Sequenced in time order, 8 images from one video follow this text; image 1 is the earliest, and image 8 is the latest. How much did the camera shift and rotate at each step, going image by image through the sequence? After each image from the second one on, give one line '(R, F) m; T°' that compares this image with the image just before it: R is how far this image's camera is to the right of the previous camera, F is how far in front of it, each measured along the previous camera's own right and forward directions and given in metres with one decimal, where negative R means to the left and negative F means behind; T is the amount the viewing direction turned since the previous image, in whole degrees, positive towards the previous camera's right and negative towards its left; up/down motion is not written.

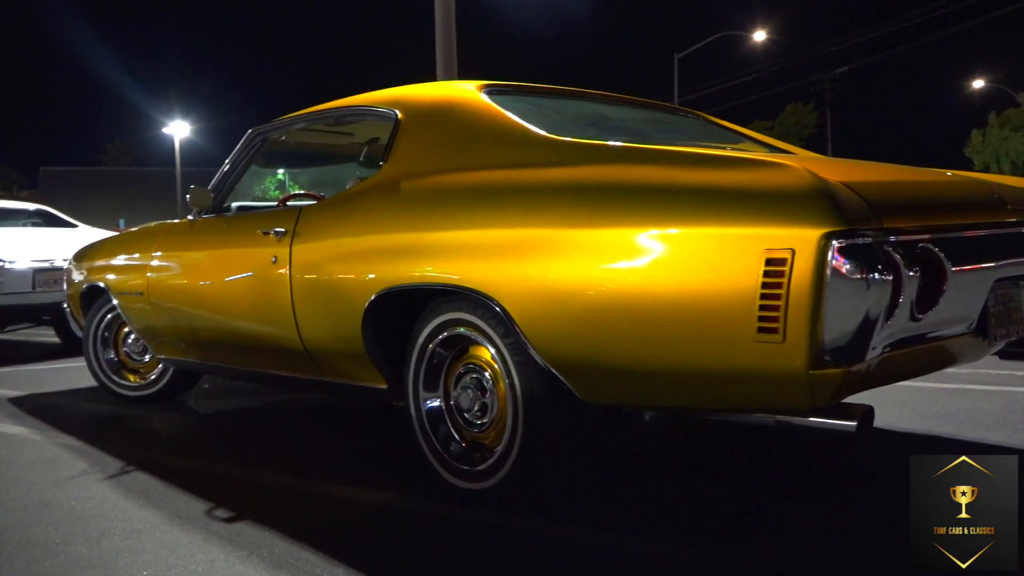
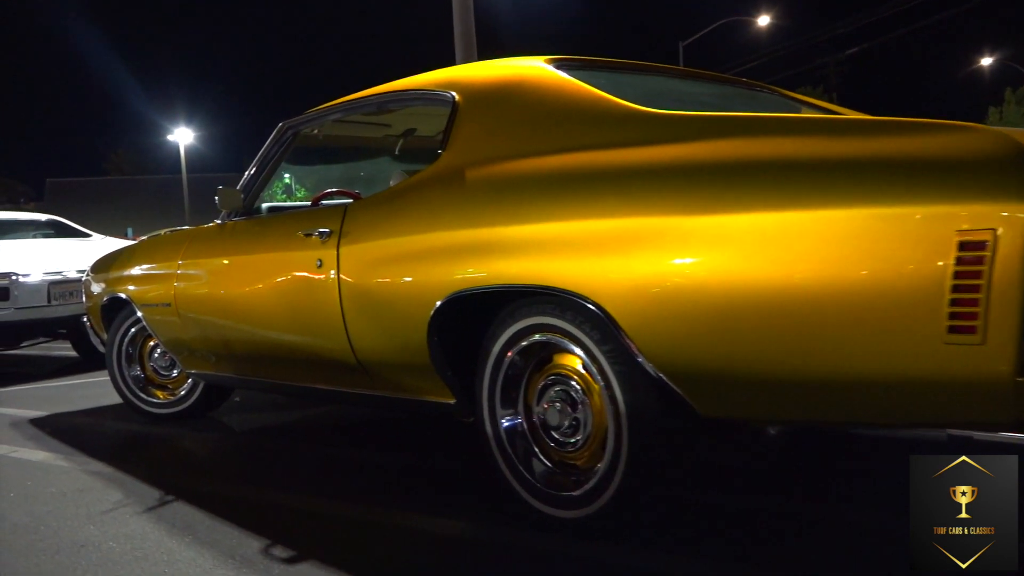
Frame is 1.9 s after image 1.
(-0.3, +0.4) m; 0°
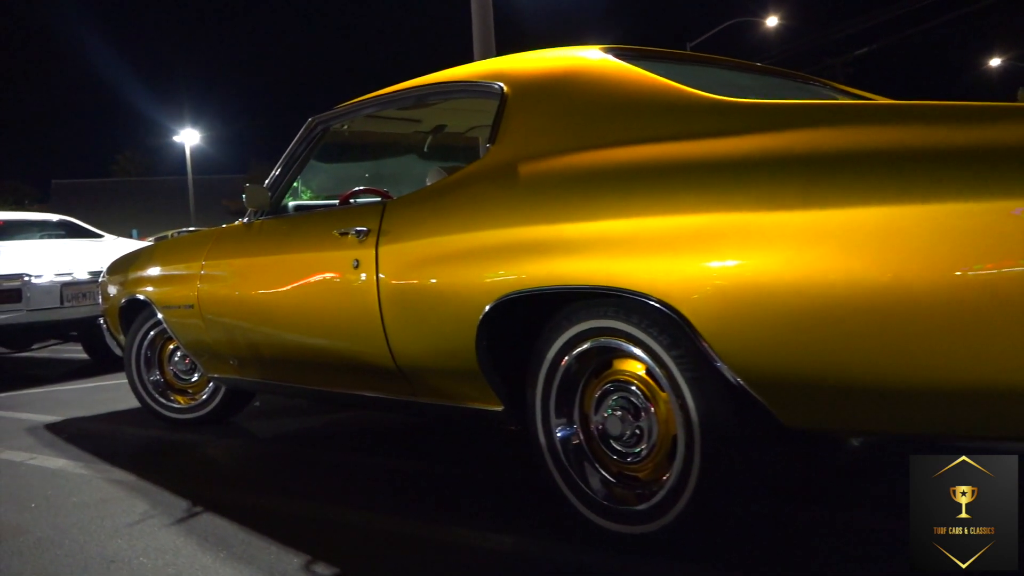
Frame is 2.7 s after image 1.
(-0.2, +0.2) m; 0°
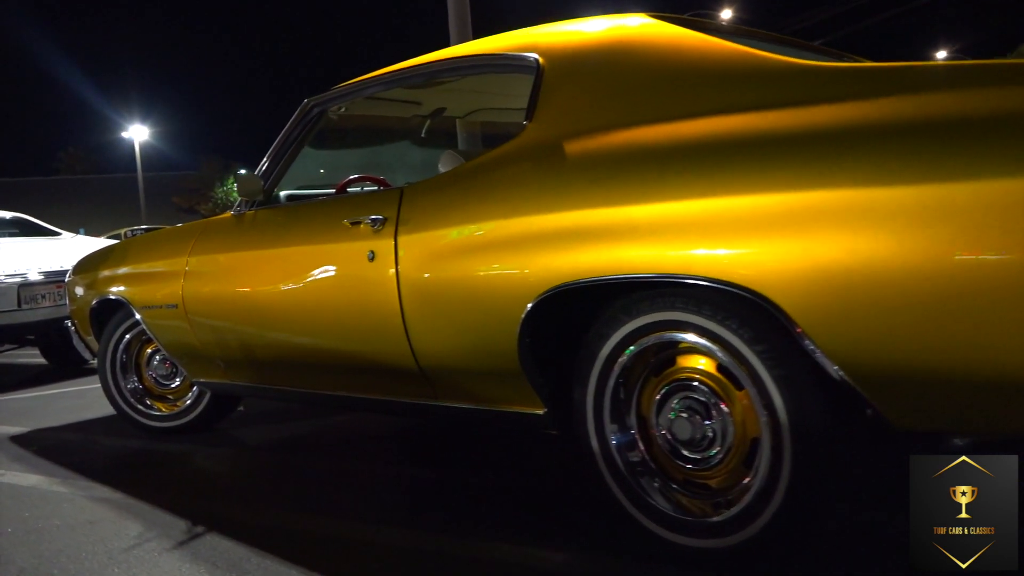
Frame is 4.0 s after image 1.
(-0.3, +0.3) m; +3°
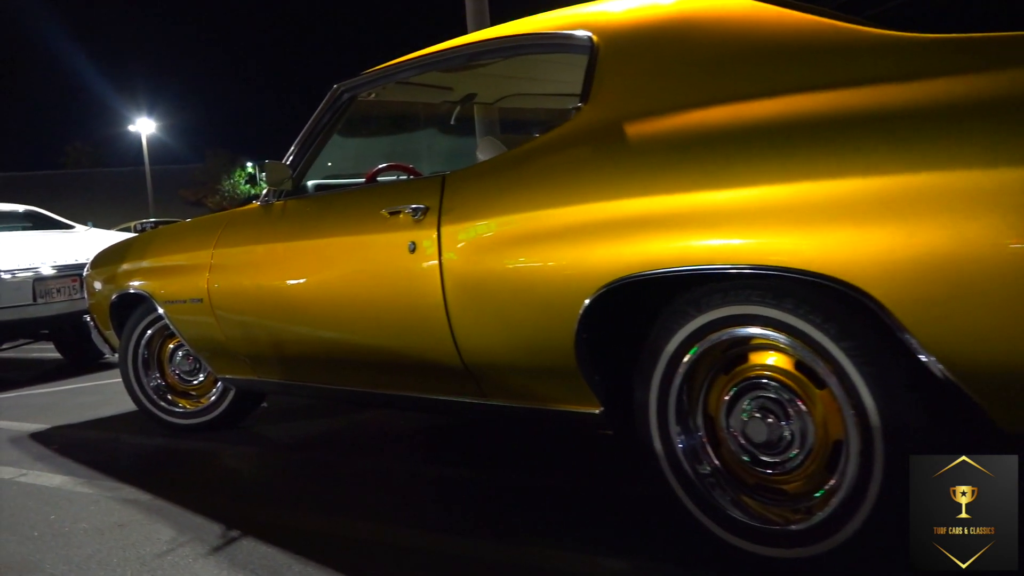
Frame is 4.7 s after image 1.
(-0.1, +0.1) m; 0°
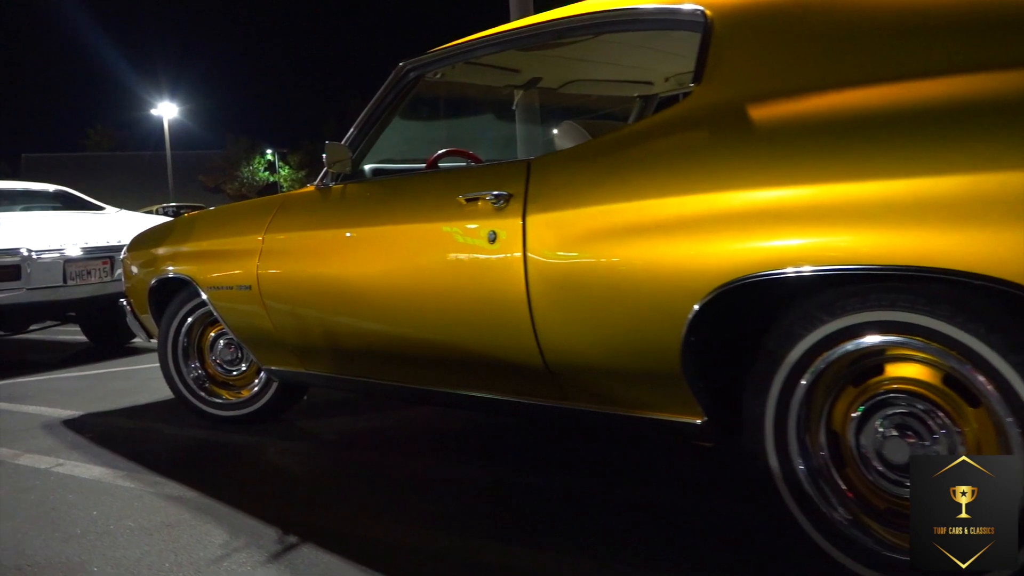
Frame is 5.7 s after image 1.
(-0.2, +0.2) m; -1°
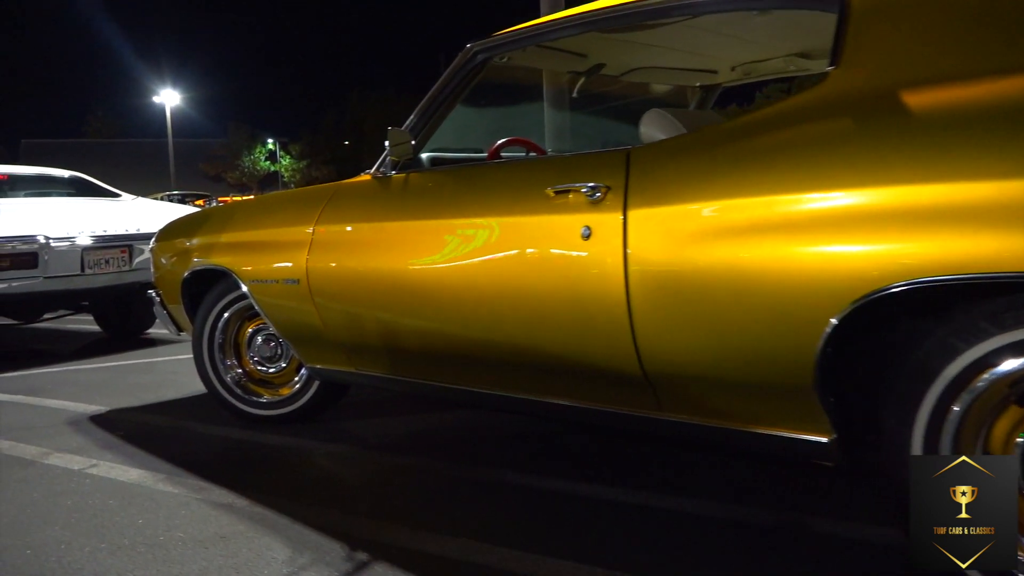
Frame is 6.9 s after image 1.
(-0.3, +0.2) m; 0°
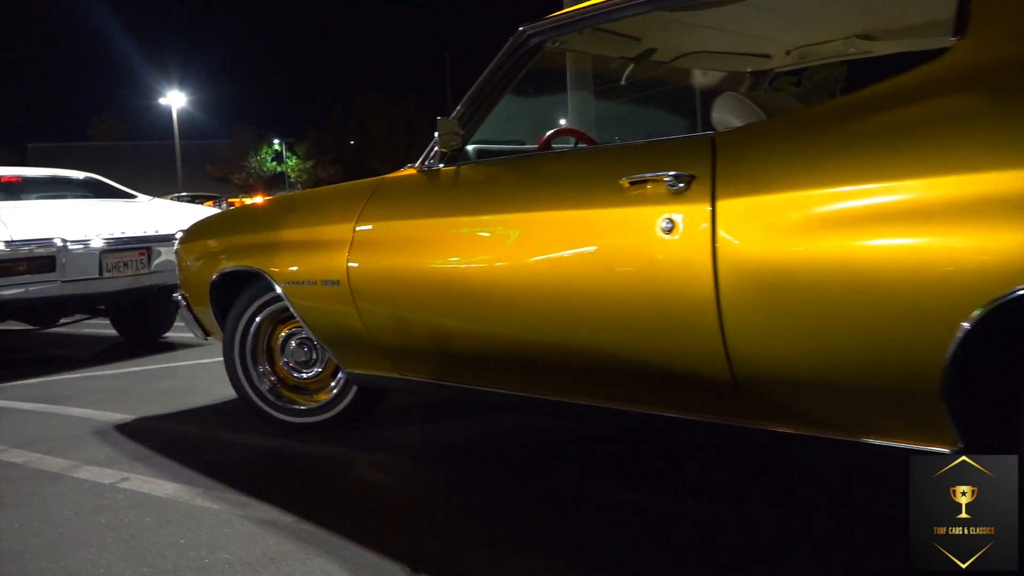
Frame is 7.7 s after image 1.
(-0.2, +0.2) m; 0°
